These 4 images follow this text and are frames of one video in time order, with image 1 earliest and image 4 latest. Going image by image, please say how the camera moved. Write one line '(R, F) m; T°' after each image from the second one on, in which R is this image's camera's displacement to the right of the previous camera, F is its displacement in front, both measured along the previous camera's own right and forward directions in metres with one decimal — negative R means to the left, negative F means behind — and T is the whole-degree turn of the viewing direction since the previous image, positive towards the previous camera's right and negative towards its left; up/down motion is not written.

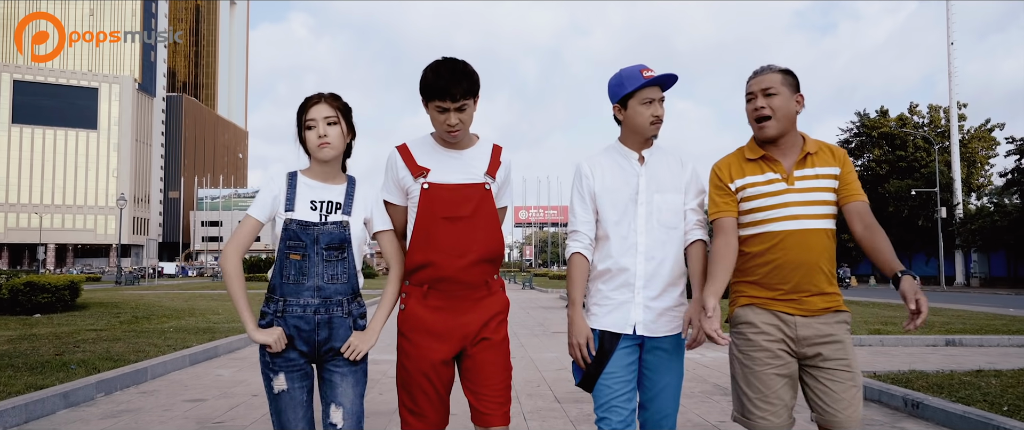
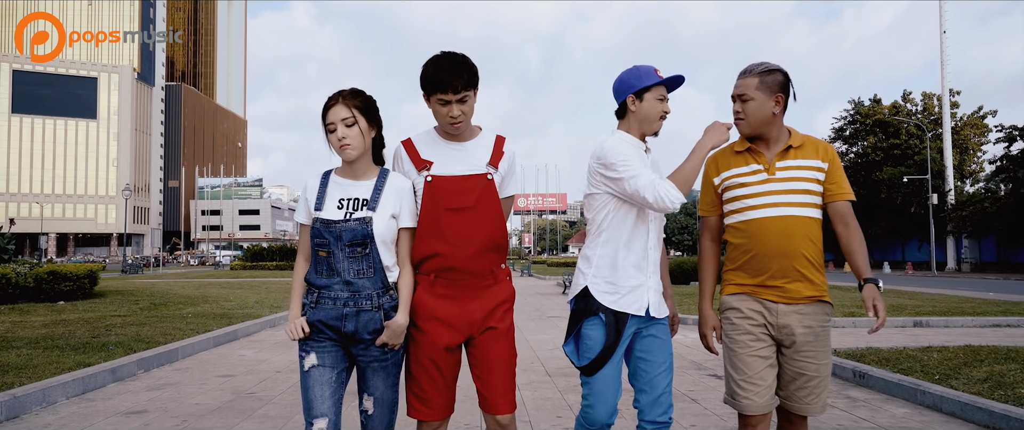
(0.0, -0.7) m; 0°
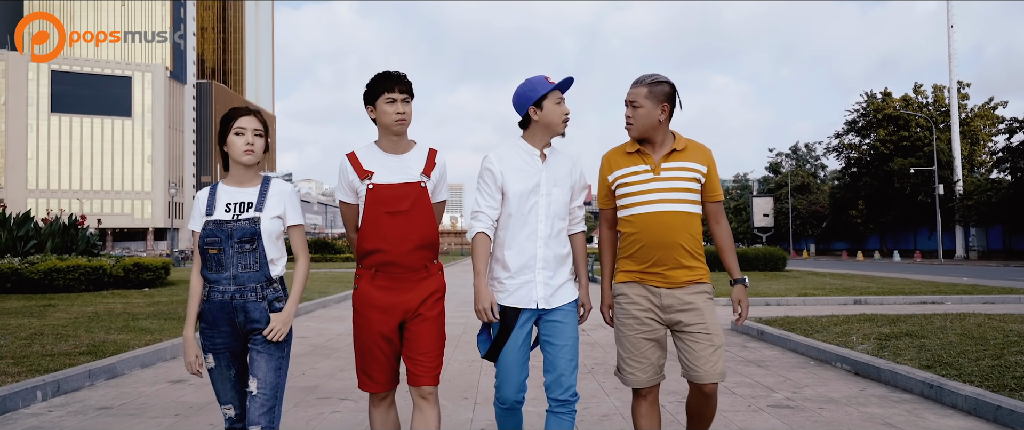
(+0.4, -2.4) m; -2°
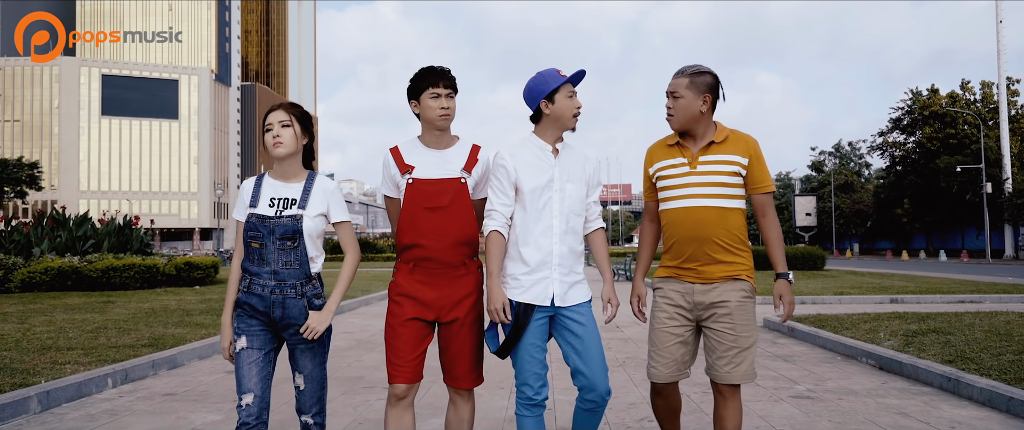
(0.0, -0.3) m; -3°
